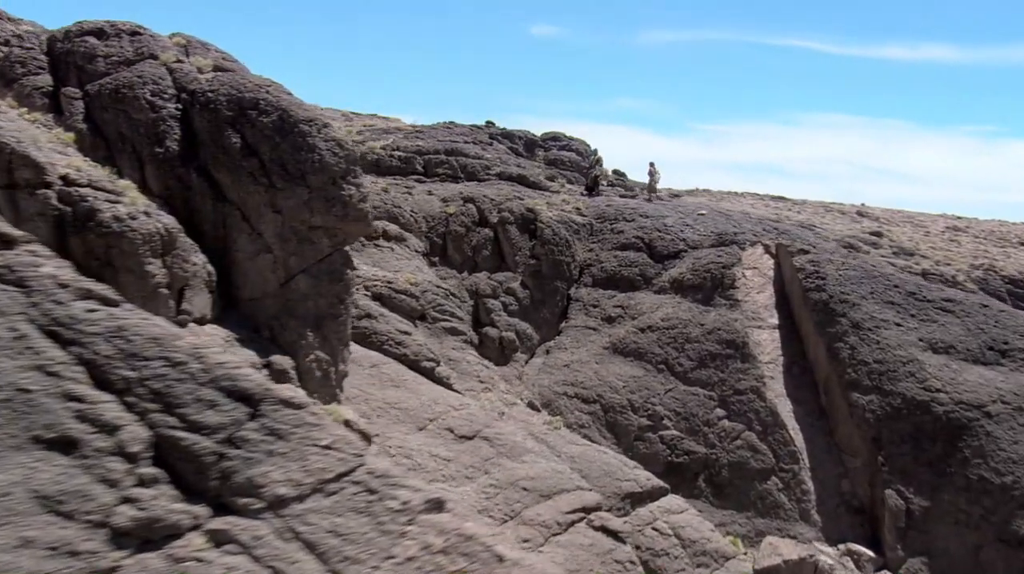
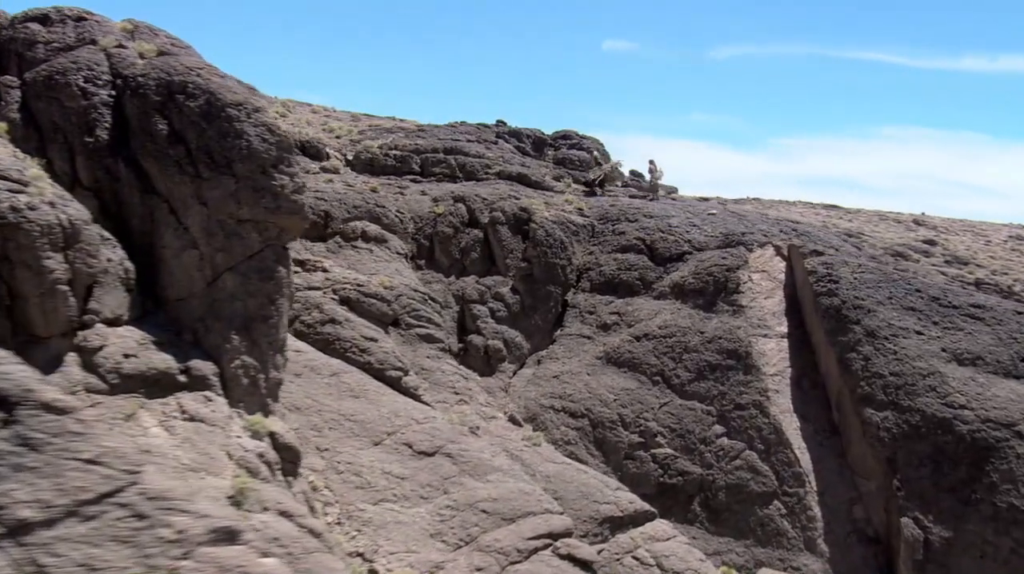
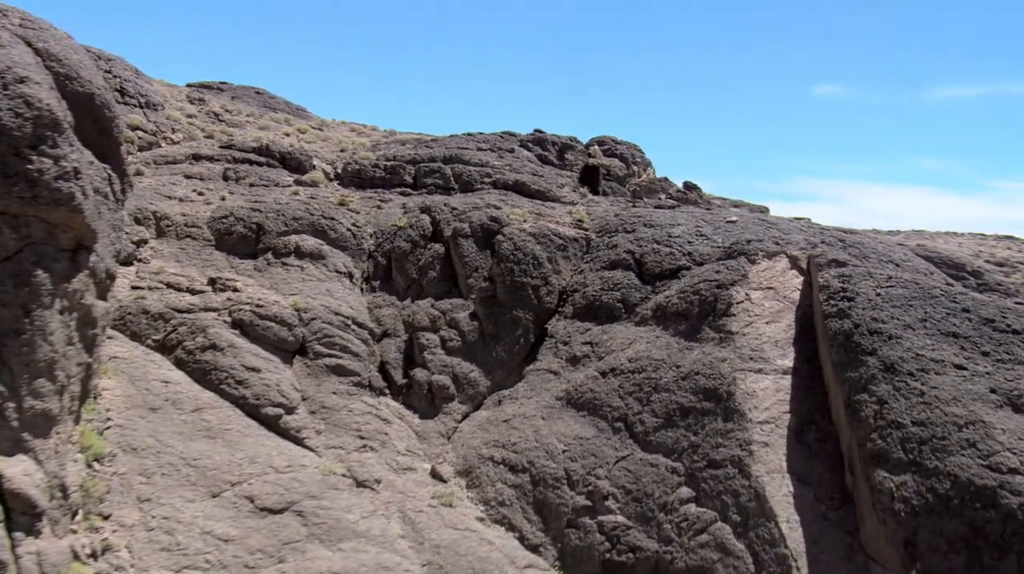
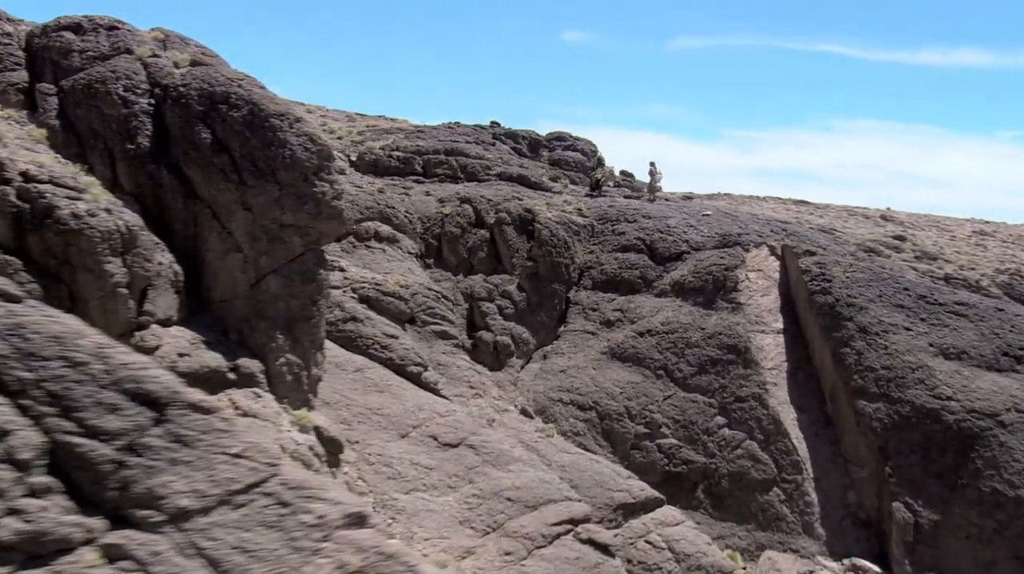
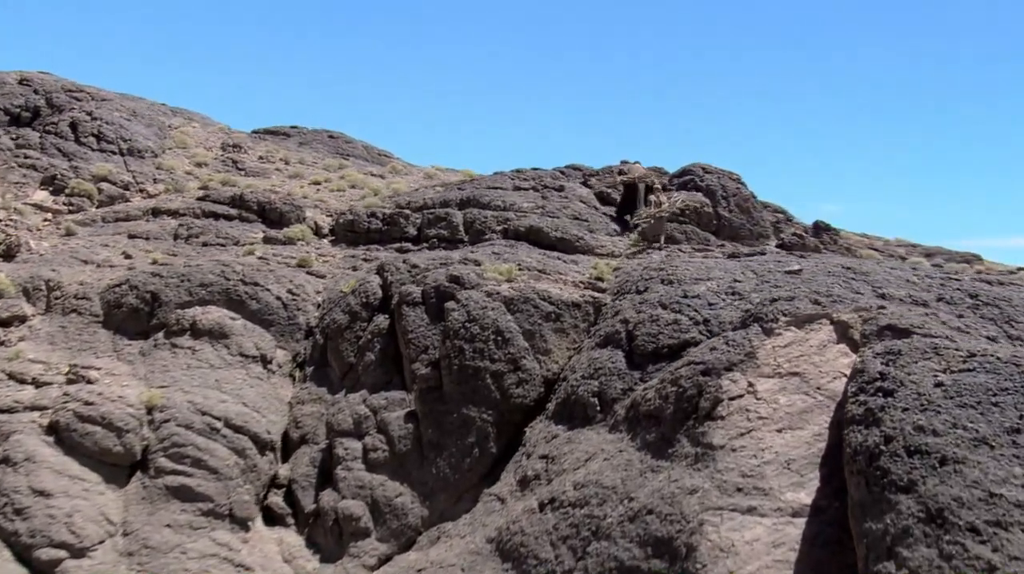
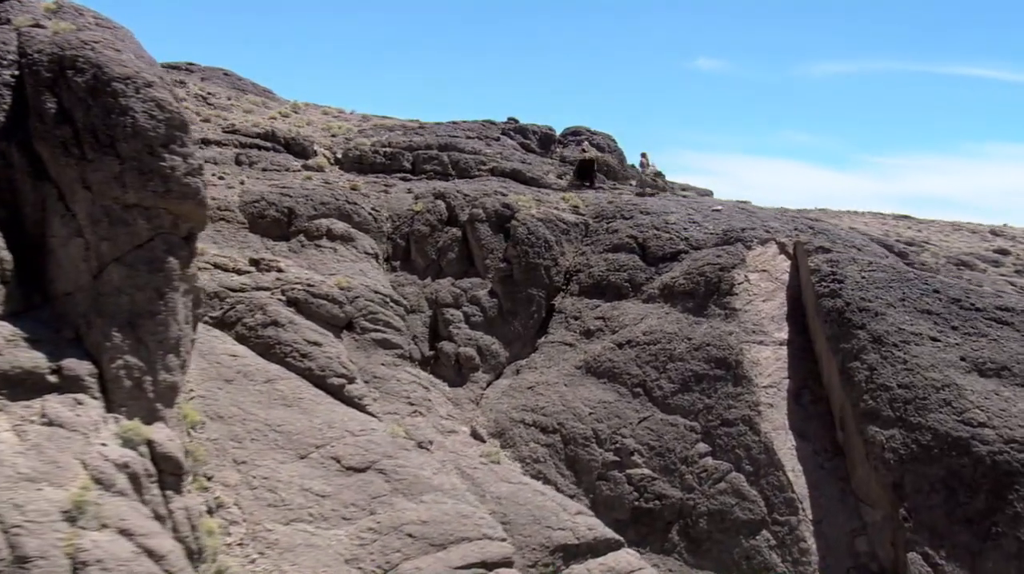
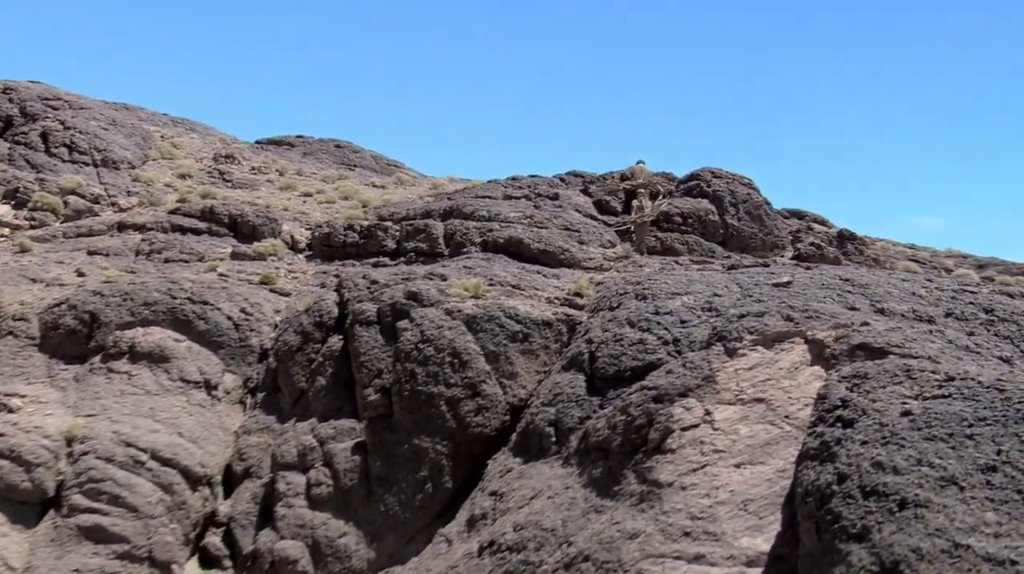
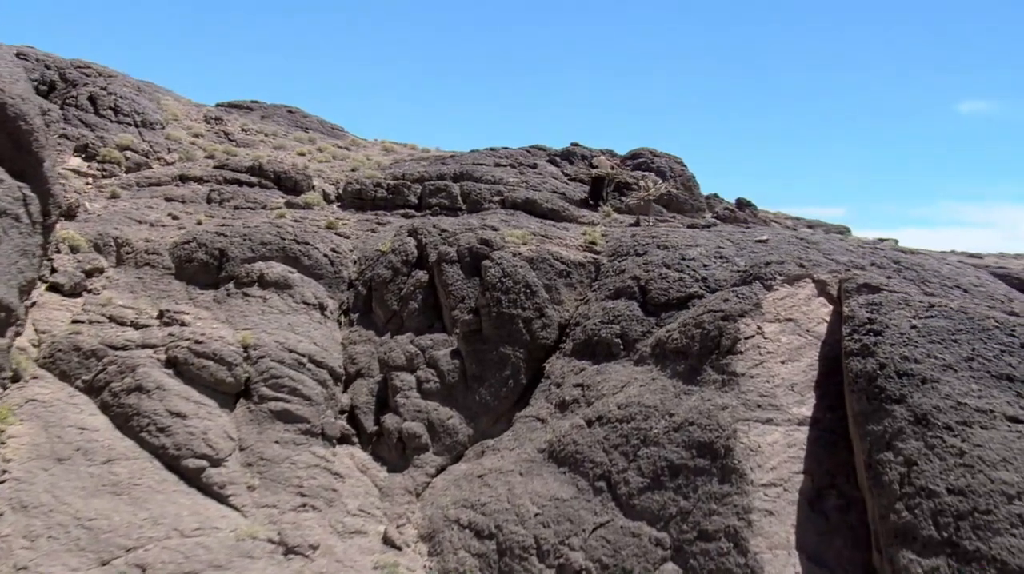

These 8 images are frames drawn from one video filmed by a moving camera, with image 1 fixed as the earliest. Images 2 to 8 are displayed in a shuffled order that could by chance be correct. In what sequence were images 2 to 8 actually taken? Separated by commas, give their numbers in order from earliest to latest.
4, 2, 6, 3, 8, 5, 7
